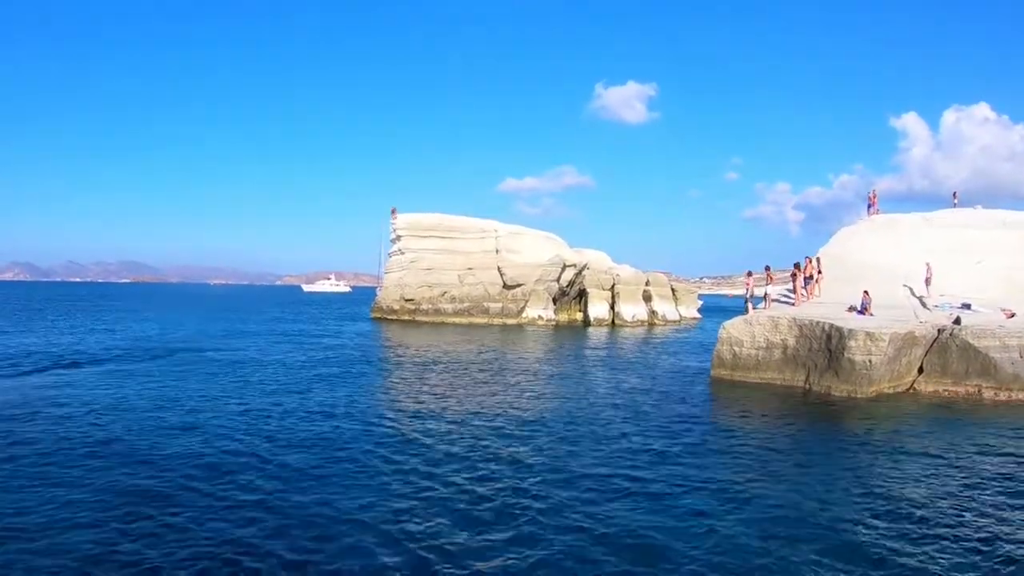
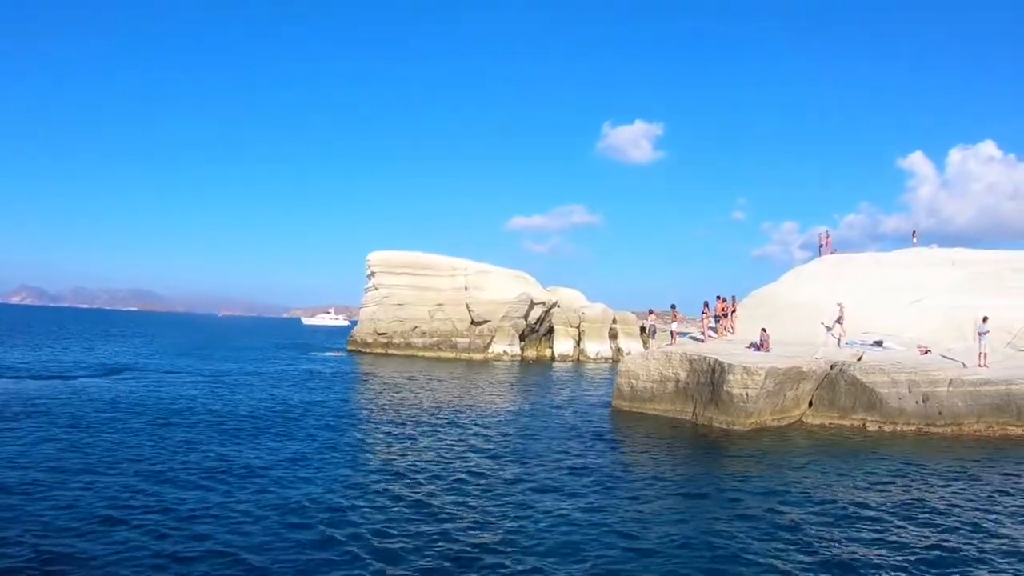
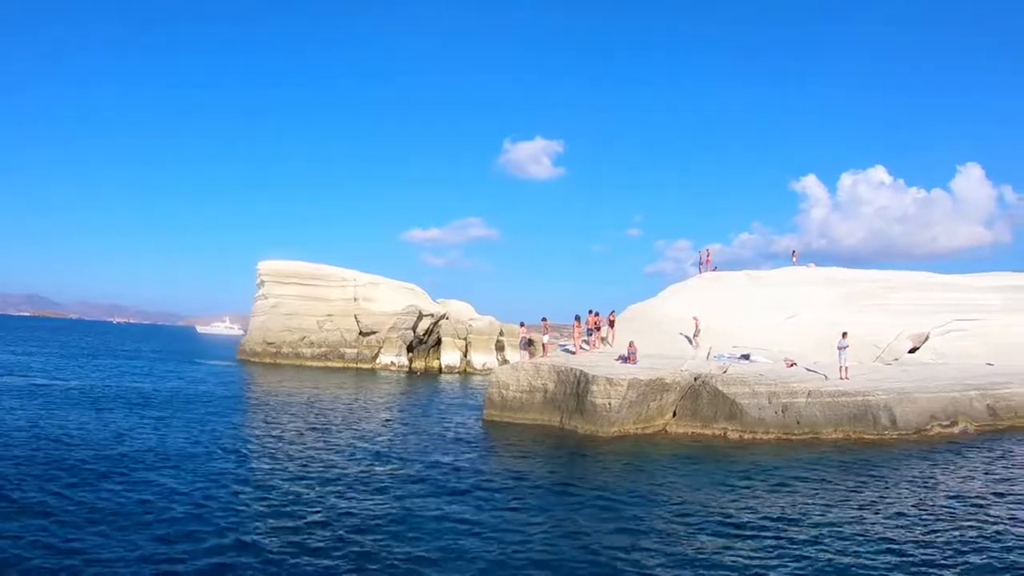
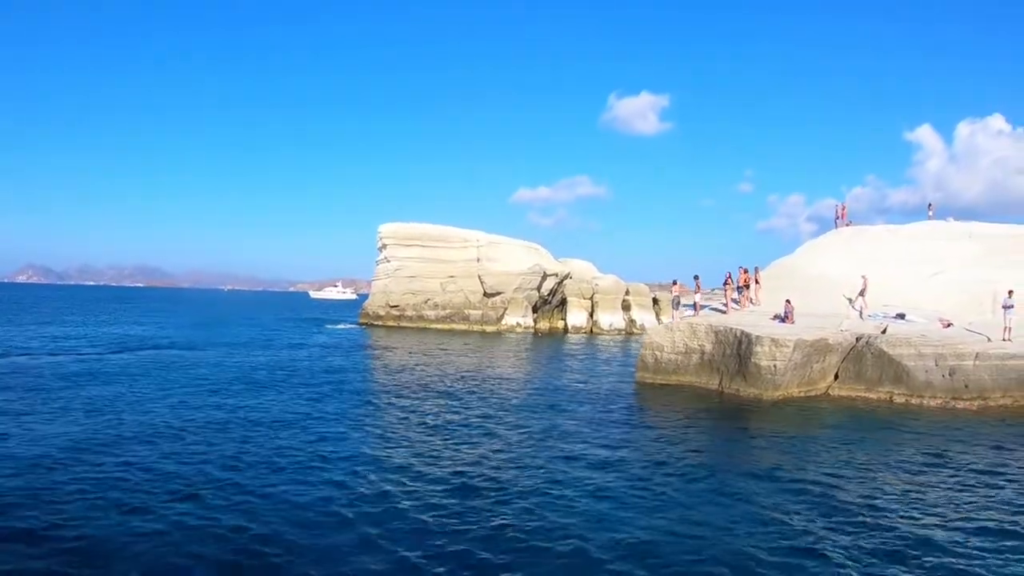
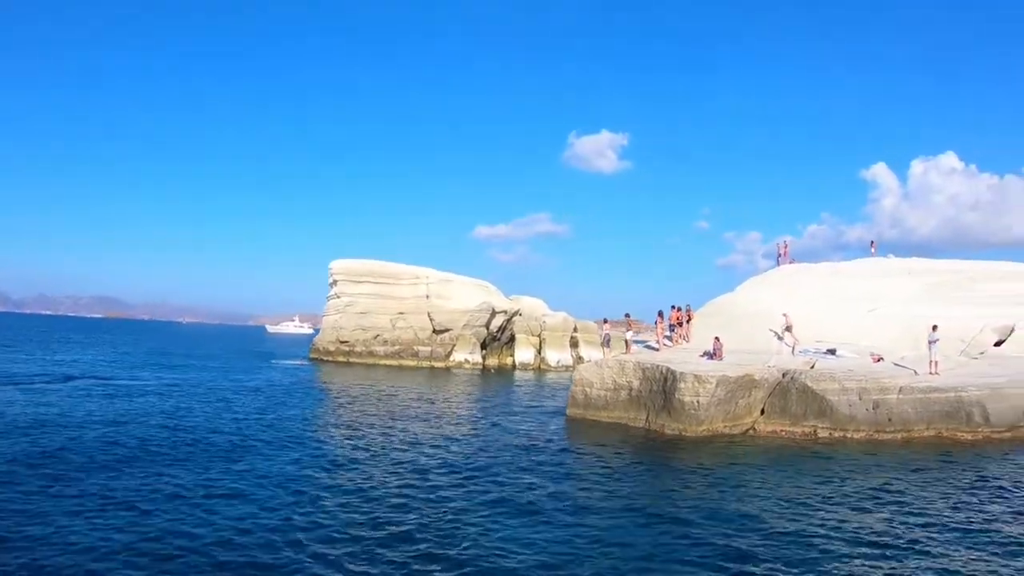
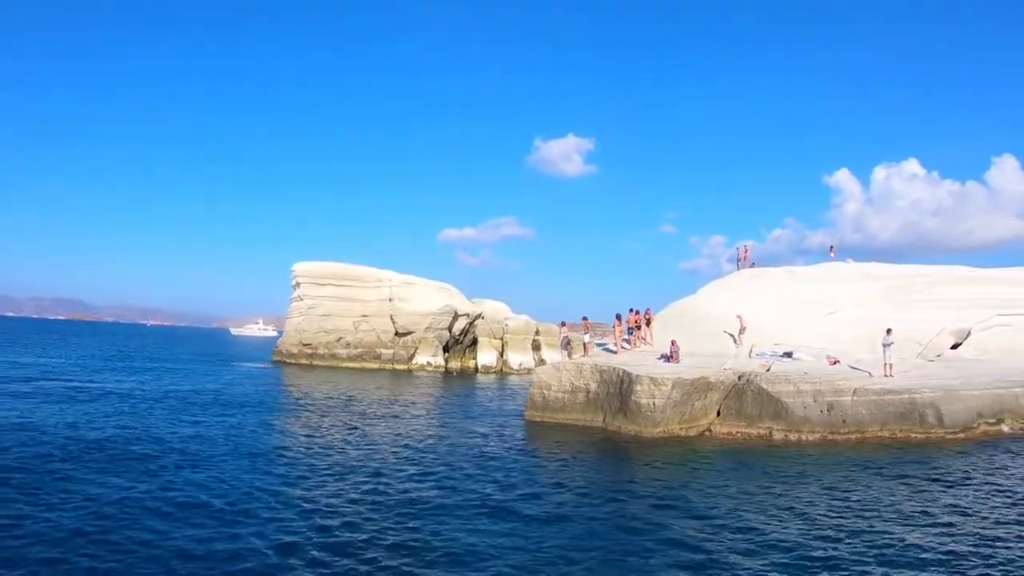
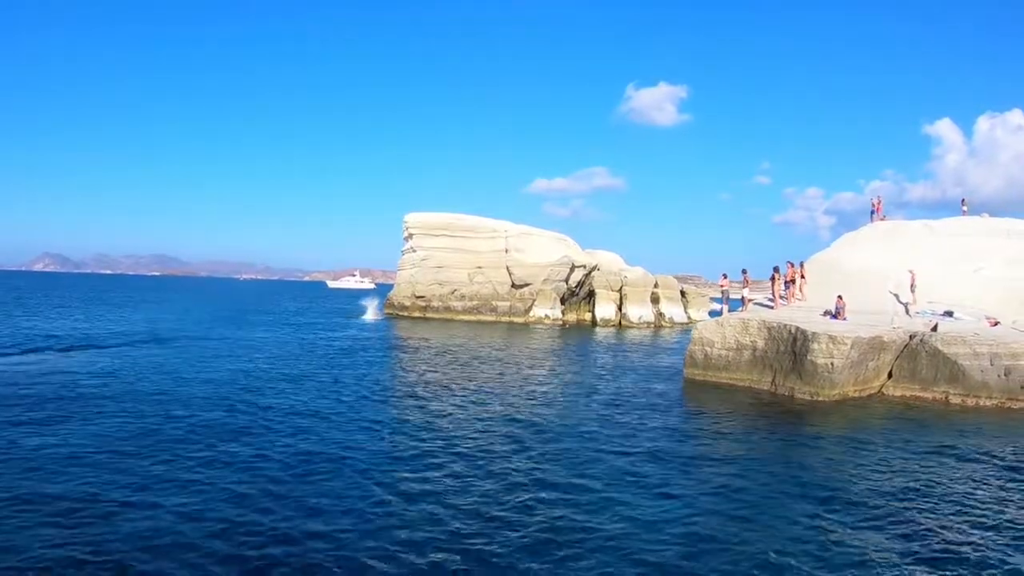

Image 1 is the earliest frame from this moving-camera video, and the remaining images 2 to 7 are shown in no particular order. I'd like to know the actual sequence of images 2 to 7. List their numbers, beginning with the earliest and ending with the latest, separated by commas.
7, 4, 2, 5, 6, 3
